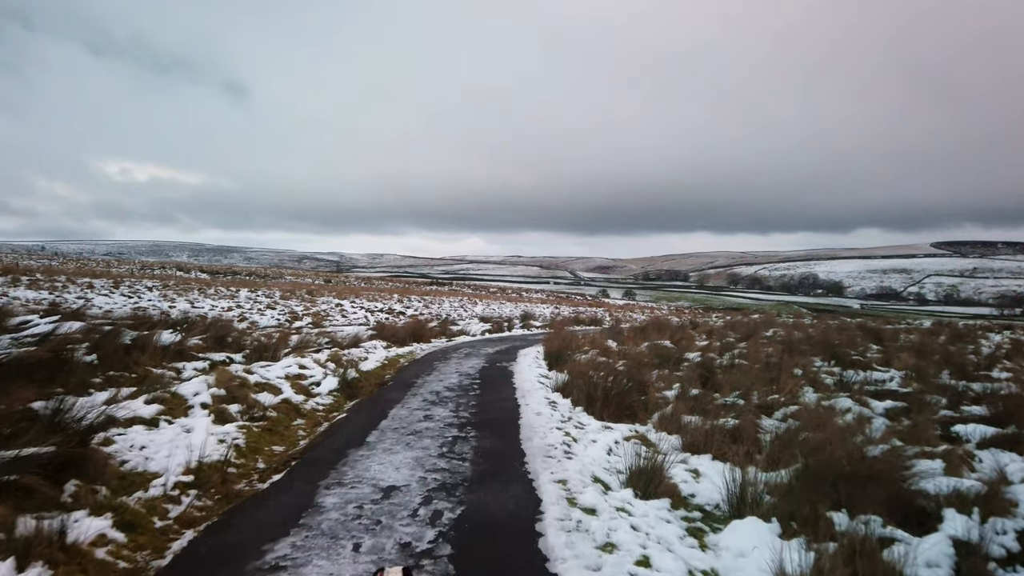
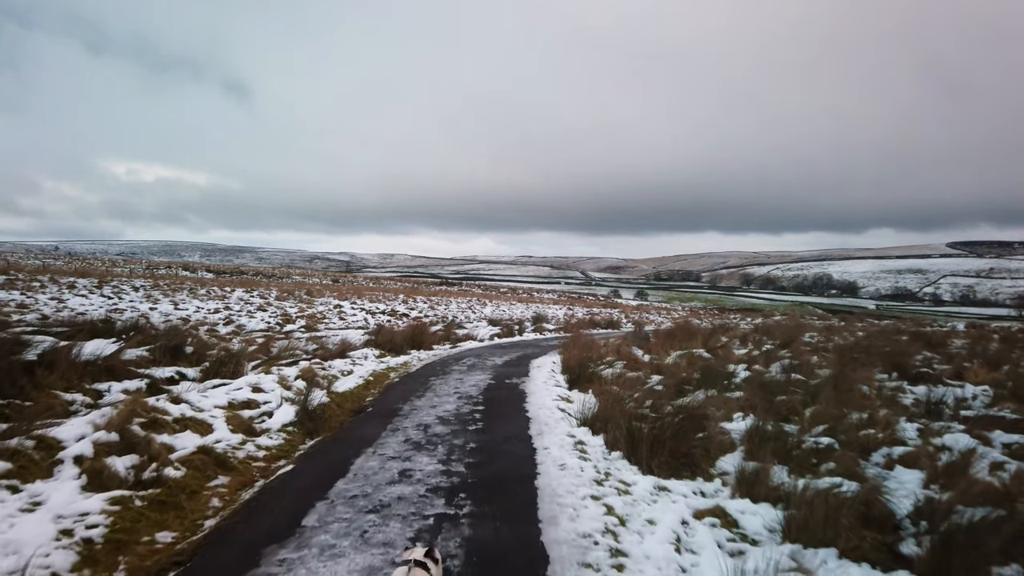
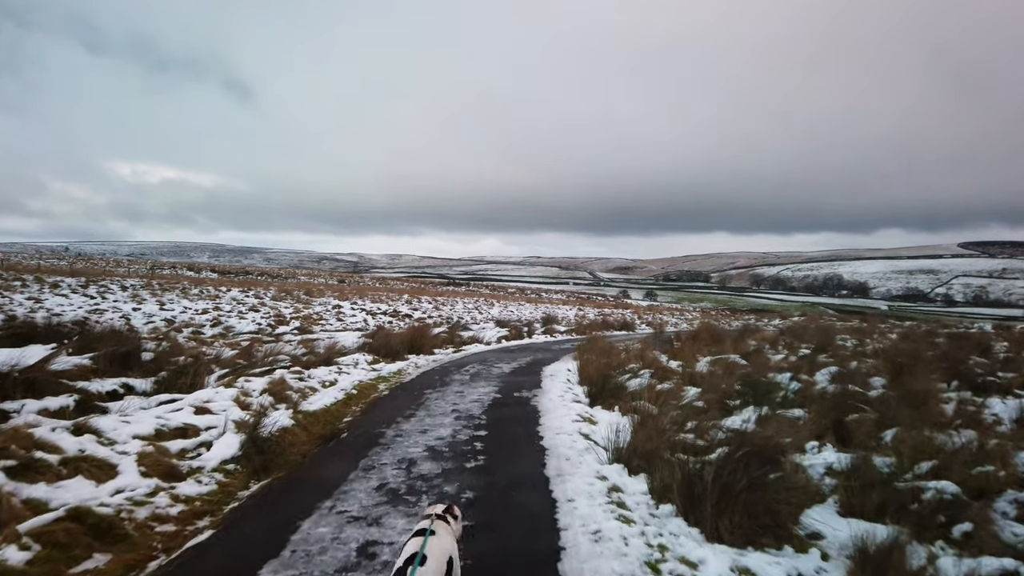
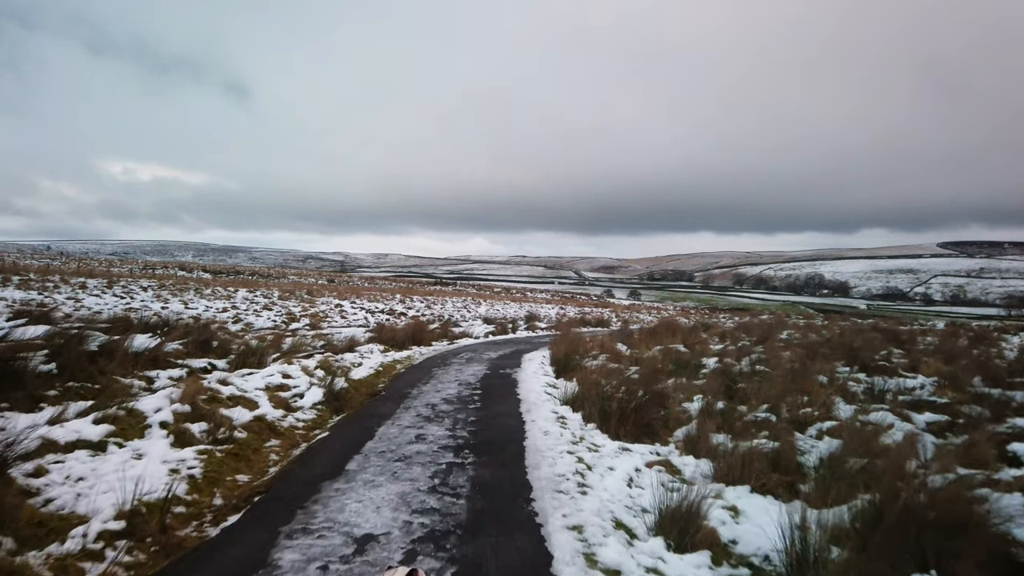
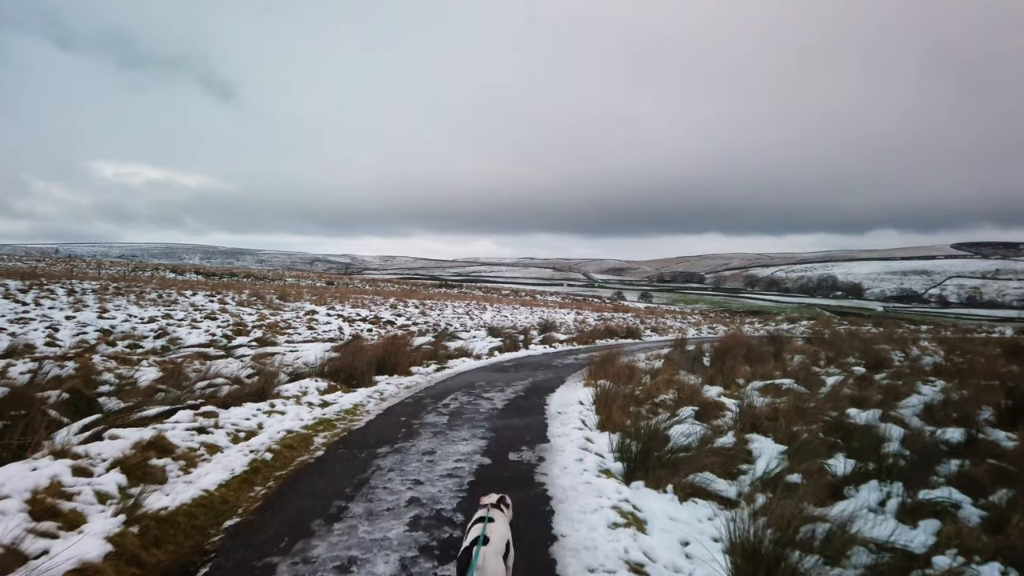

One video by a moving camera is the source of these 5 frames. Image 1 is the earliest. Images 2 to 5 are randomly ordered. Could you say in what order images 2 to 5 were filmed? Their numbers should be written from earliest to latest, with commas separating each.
4, 2, 3, 5
